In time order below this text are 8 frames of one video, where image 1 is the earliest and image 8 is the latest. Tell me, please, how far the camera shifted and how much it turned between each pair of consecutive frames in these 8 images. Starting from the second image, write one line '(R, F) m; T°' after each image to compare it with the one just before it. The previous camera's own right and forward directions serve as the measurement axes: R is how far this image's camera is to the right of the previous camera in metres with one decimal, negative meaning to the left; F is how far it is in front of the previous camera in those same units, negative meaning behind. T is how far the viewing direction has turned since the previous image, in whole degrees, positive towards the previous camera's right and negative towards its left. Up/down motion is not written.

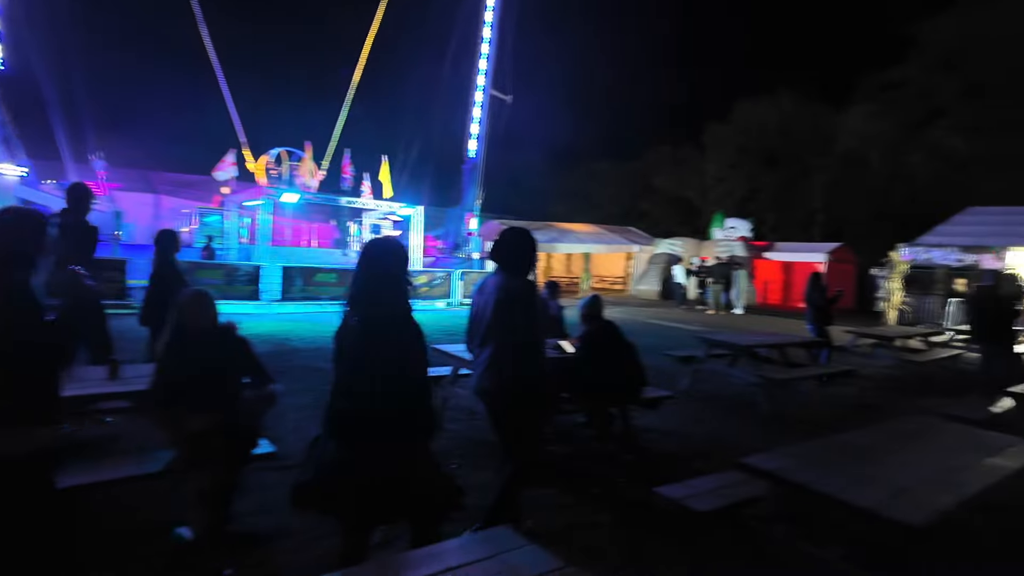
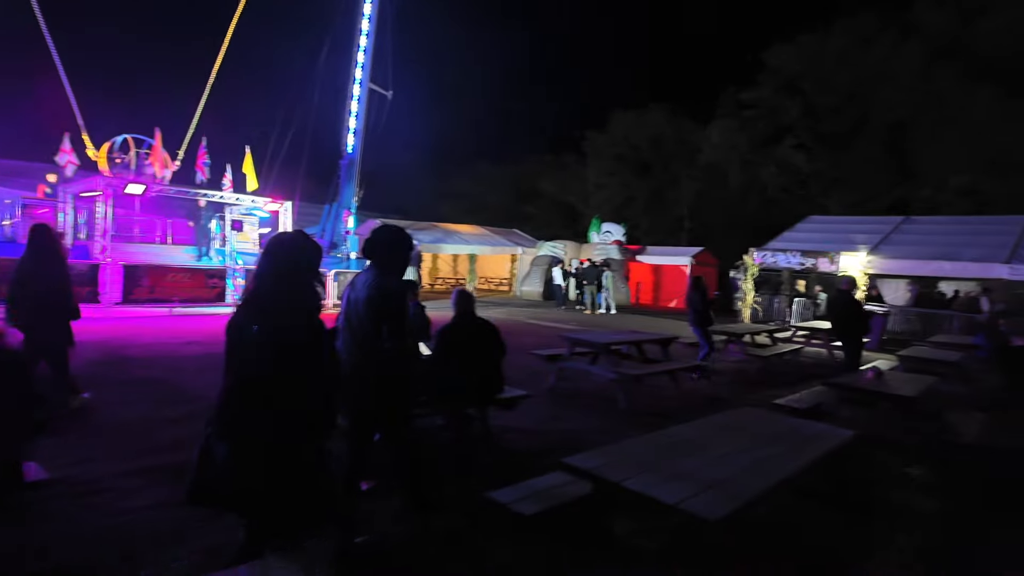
(+0.4, +0.2) m; +11°
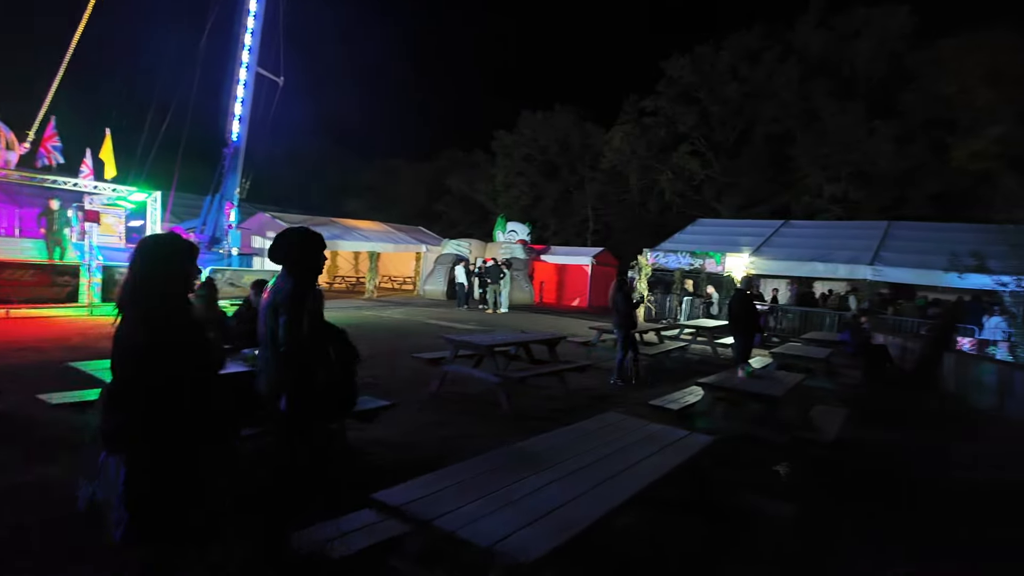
(+0.4, +0.4) m; +9°
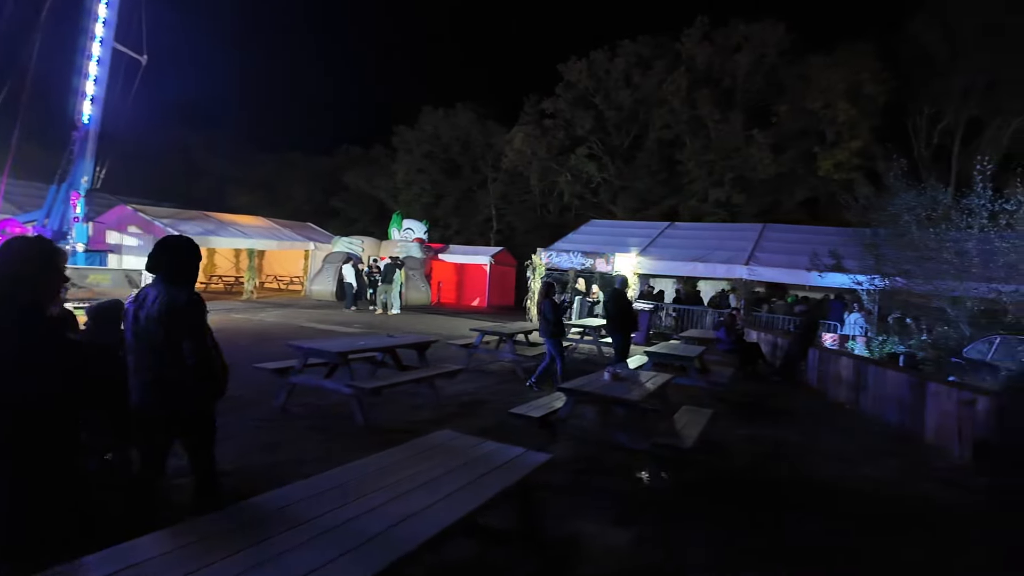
(+0.6, +0.6) m; +9°
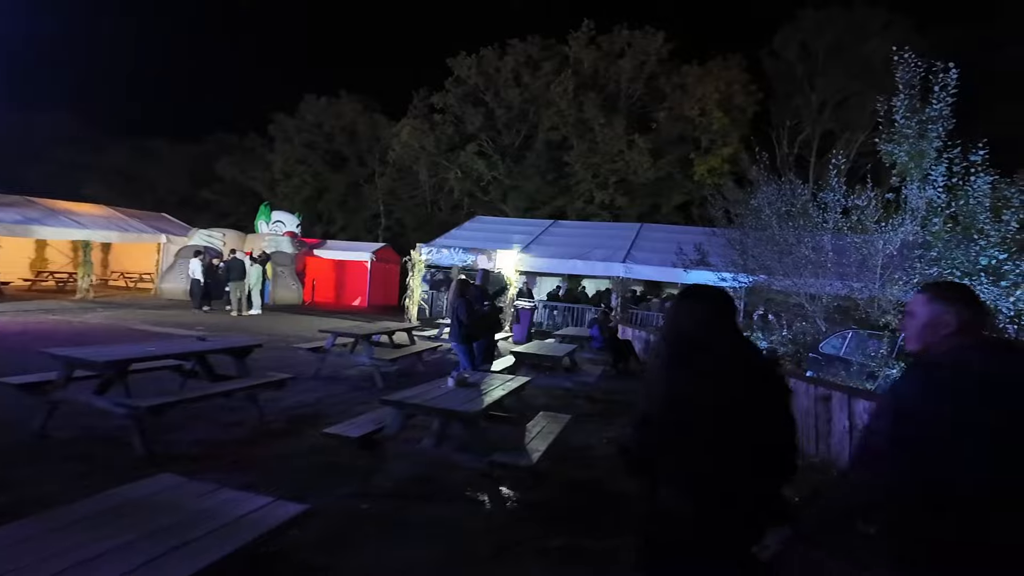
(+0.6, +0.9) m; +10°
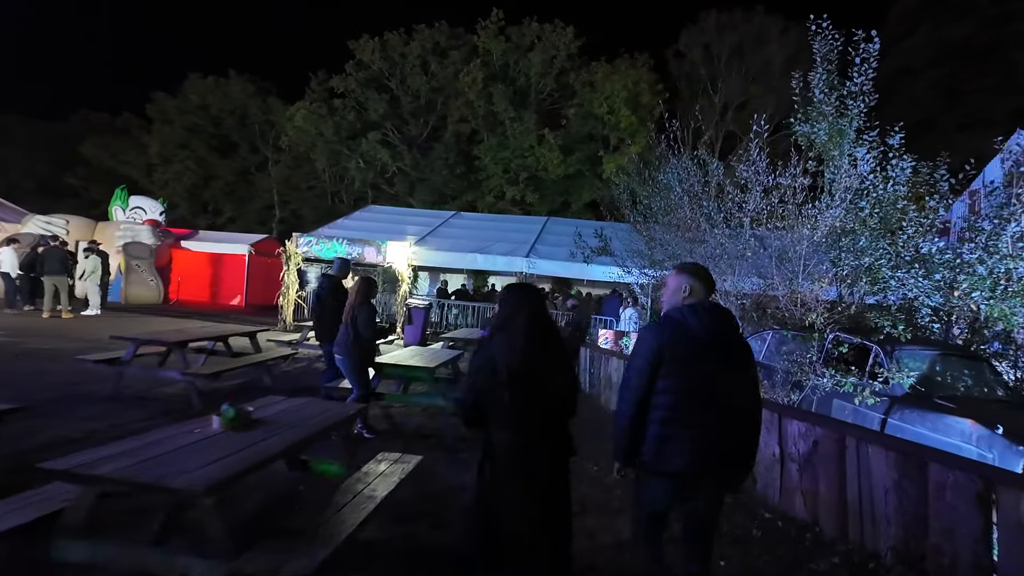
(+0.7, +1.7) m; +8°
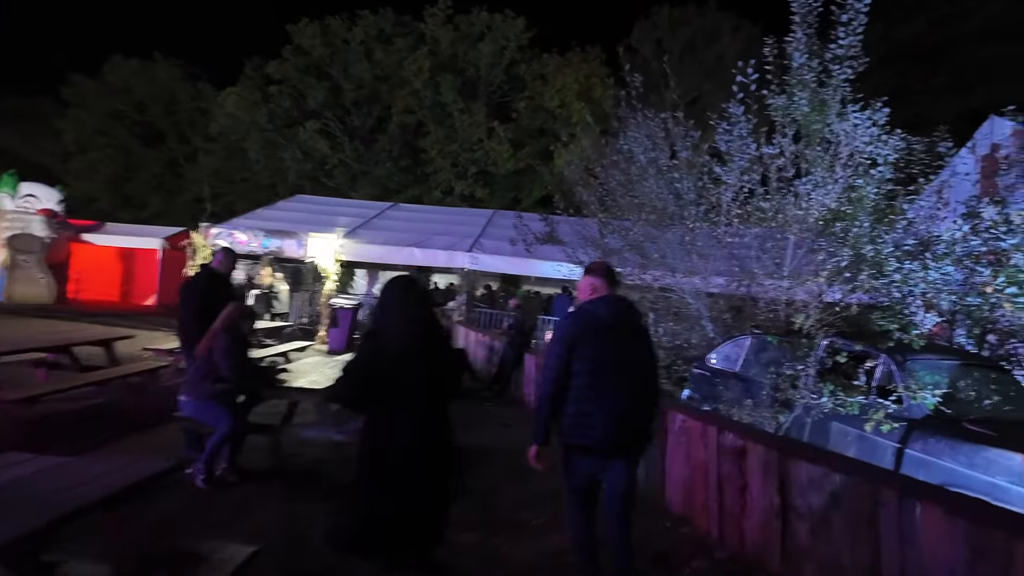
(+0.3, +1.5) m; +5°
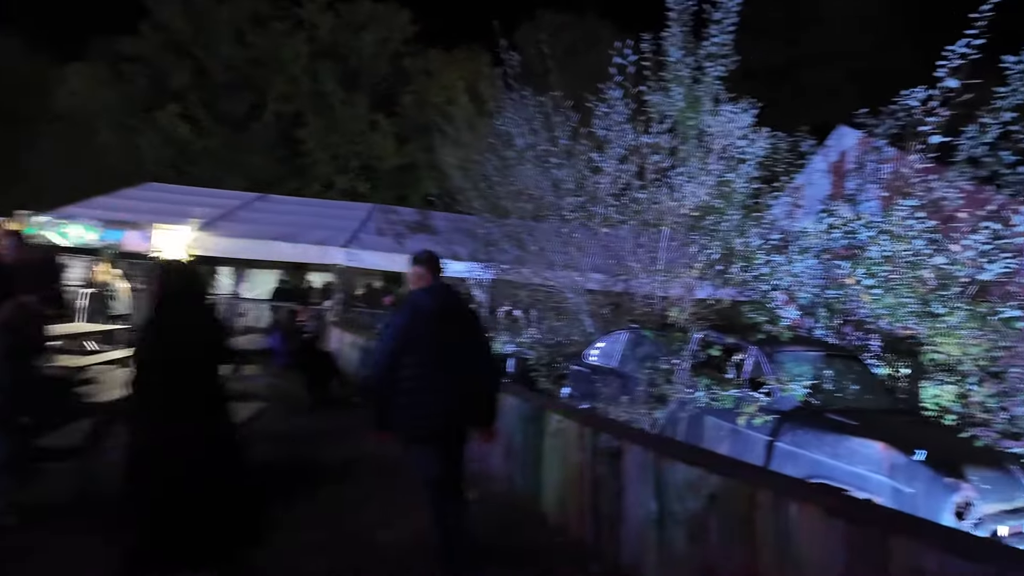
(+0.2, +0.5) m; +11°
